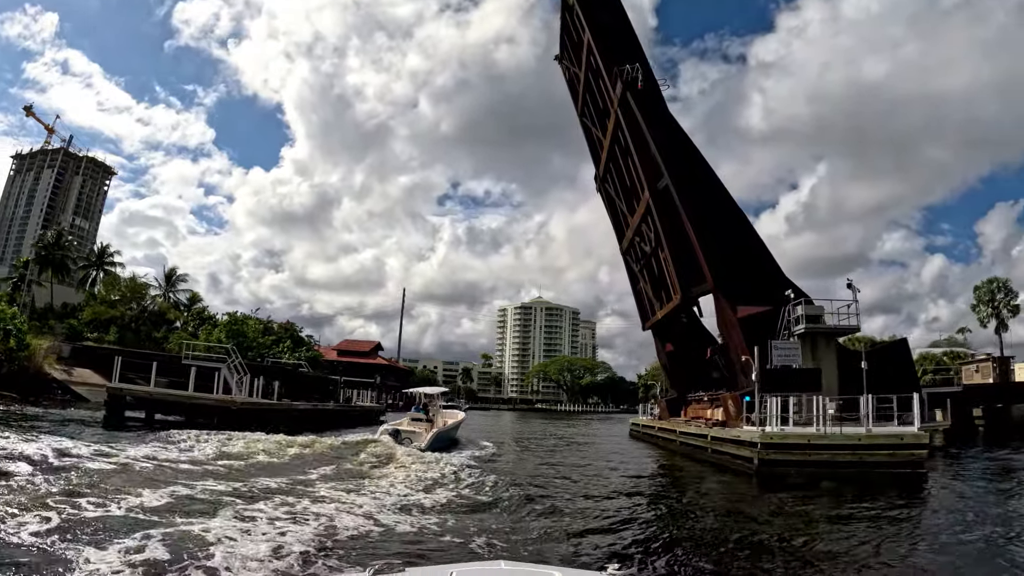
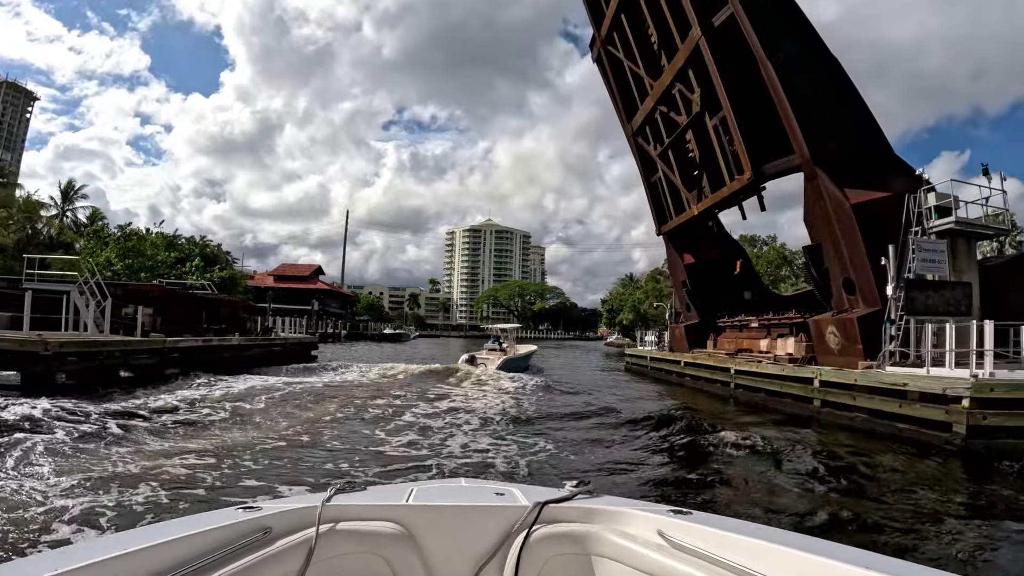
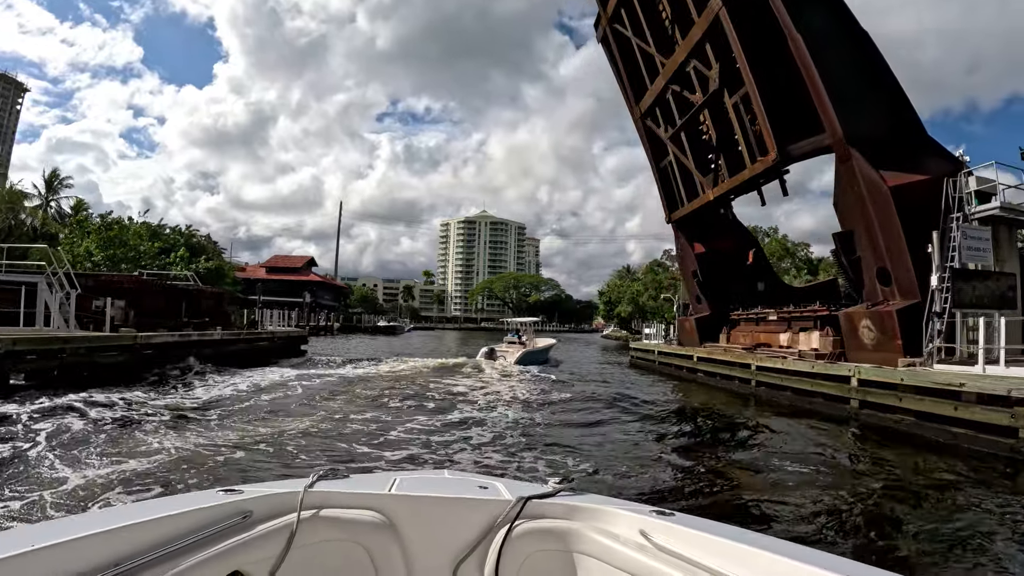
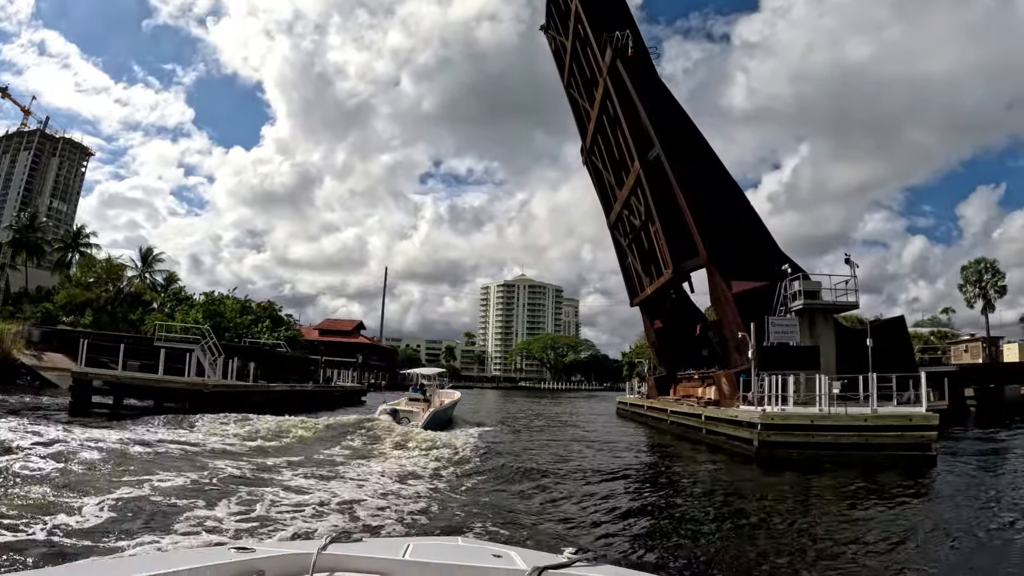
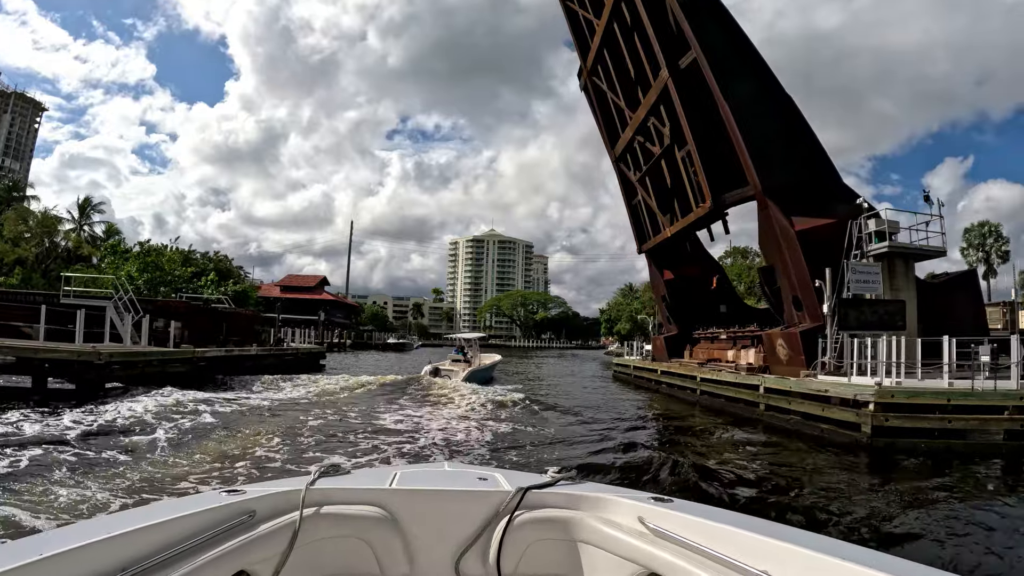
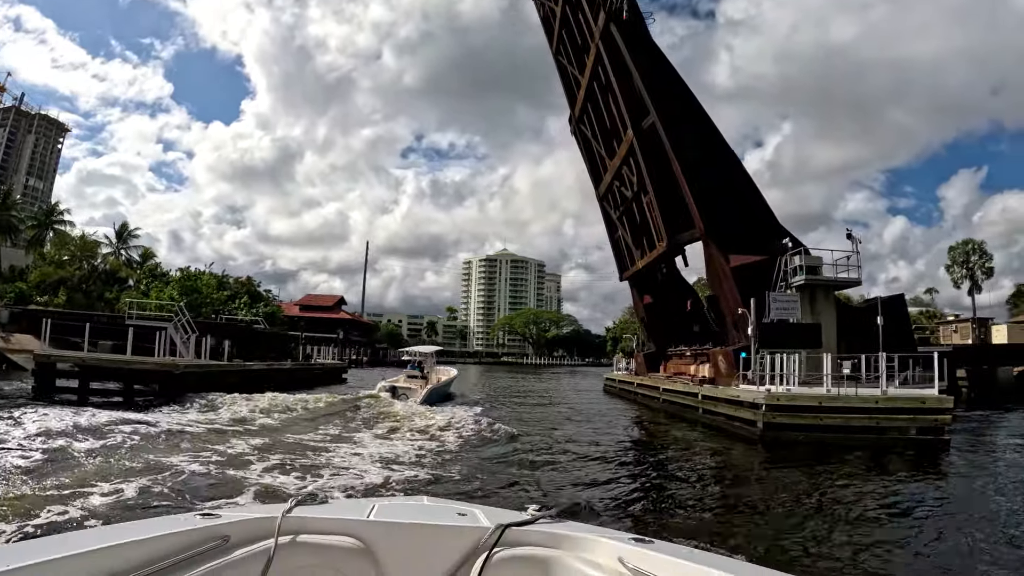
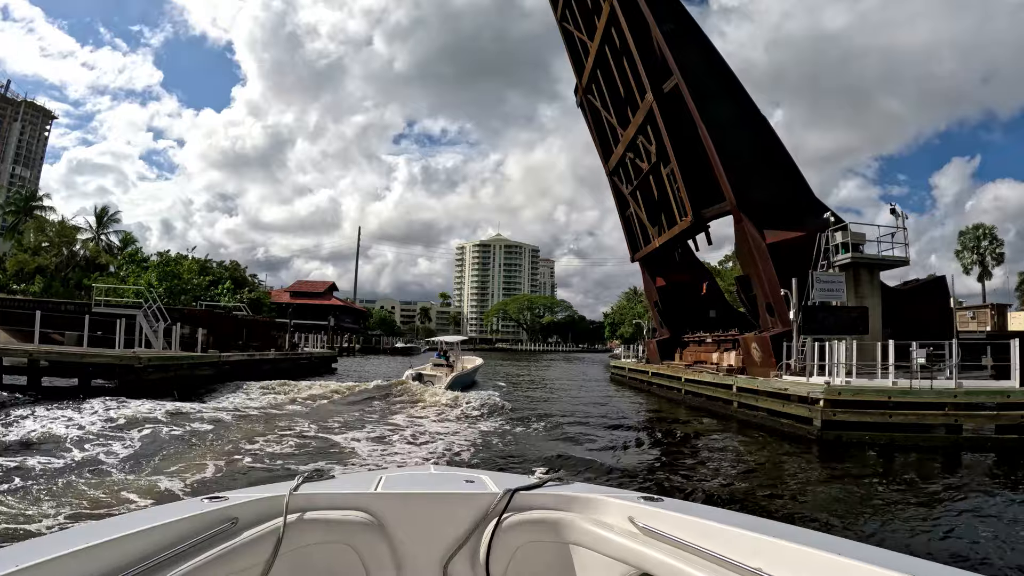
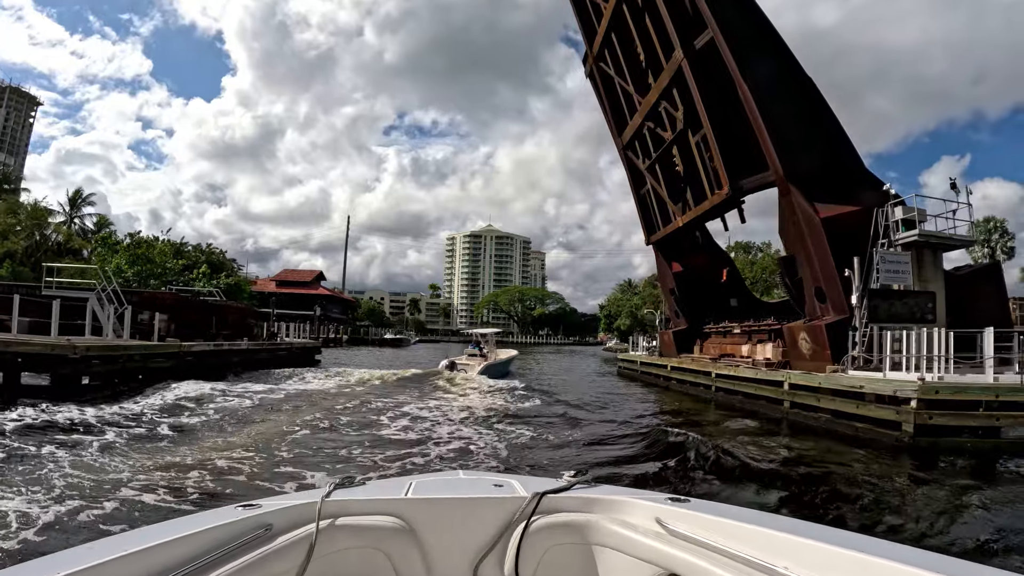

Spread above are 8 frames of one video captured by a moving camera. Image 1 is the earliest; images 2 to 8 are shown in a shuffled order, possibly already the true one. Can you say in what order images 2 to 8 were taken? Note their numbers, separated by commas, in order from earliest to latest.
4, 6, 7, 5, 8, 2, 3
